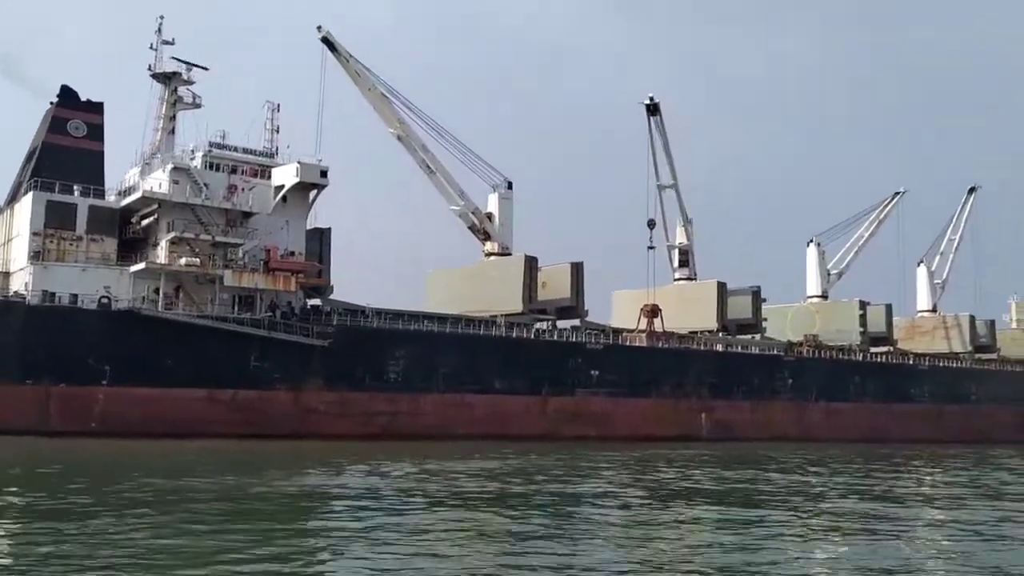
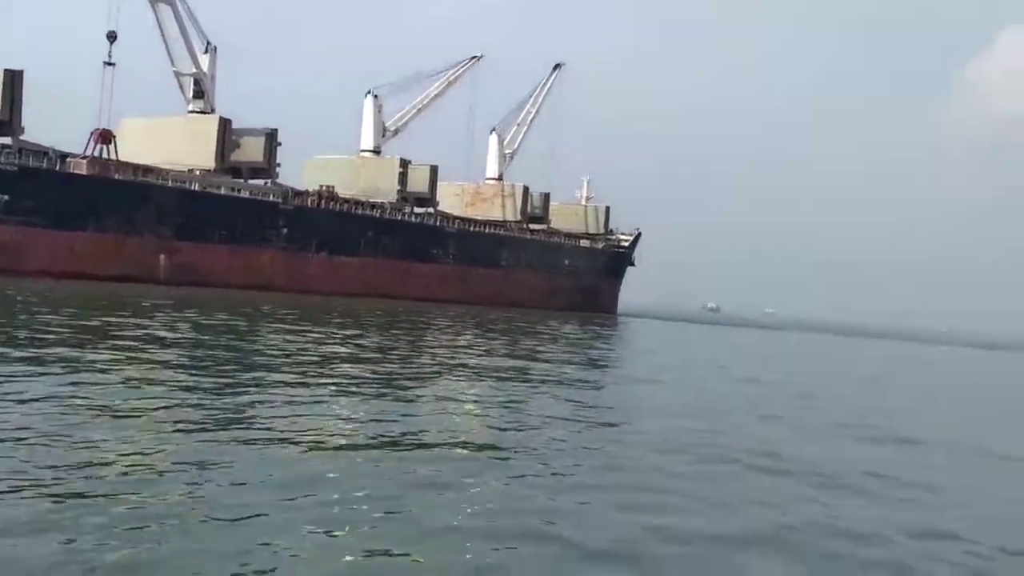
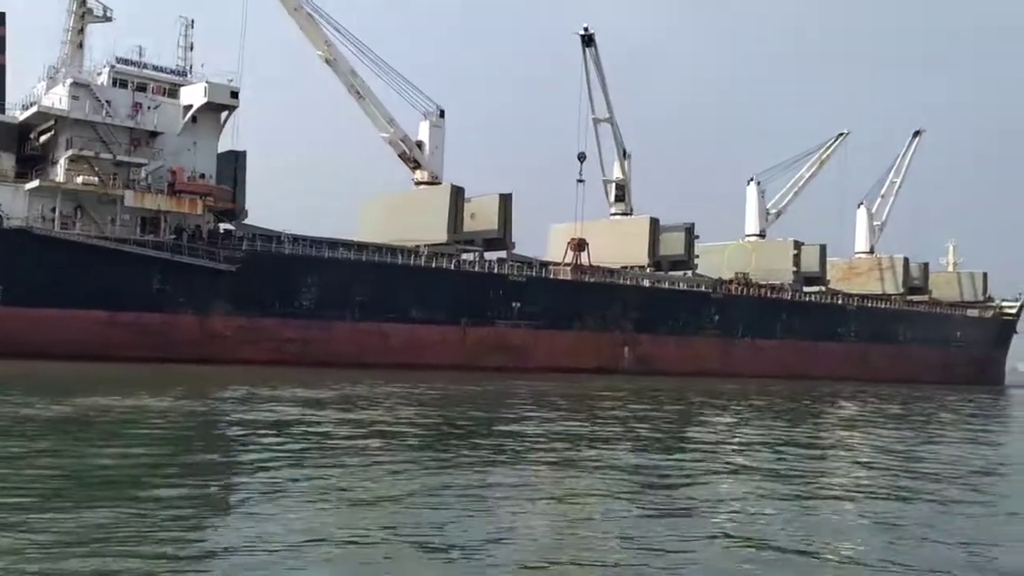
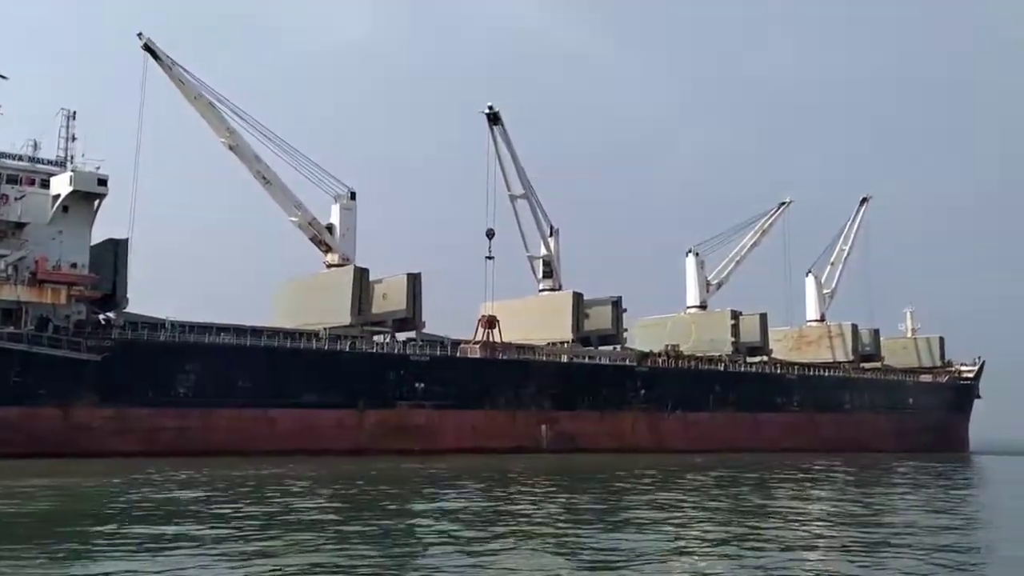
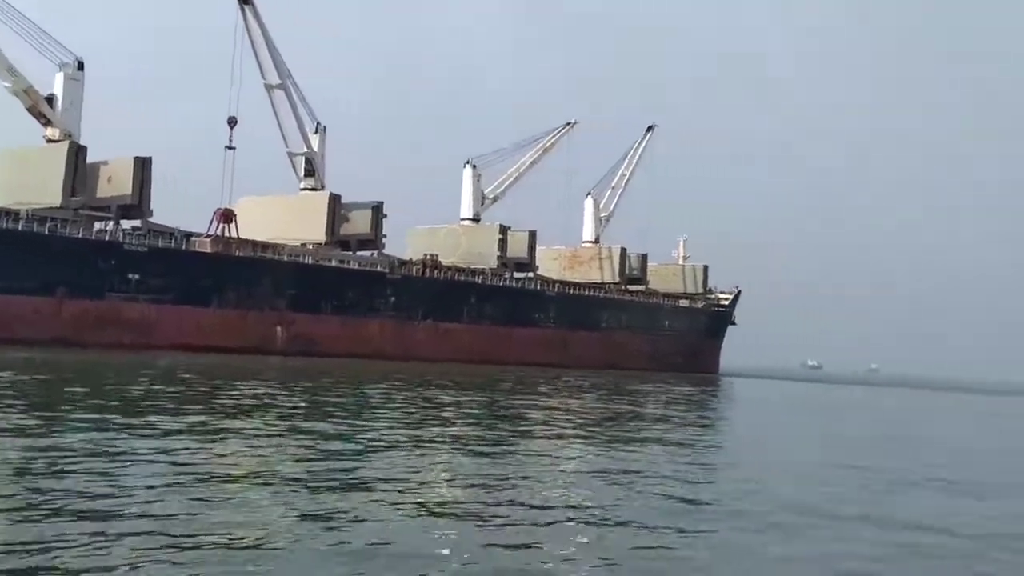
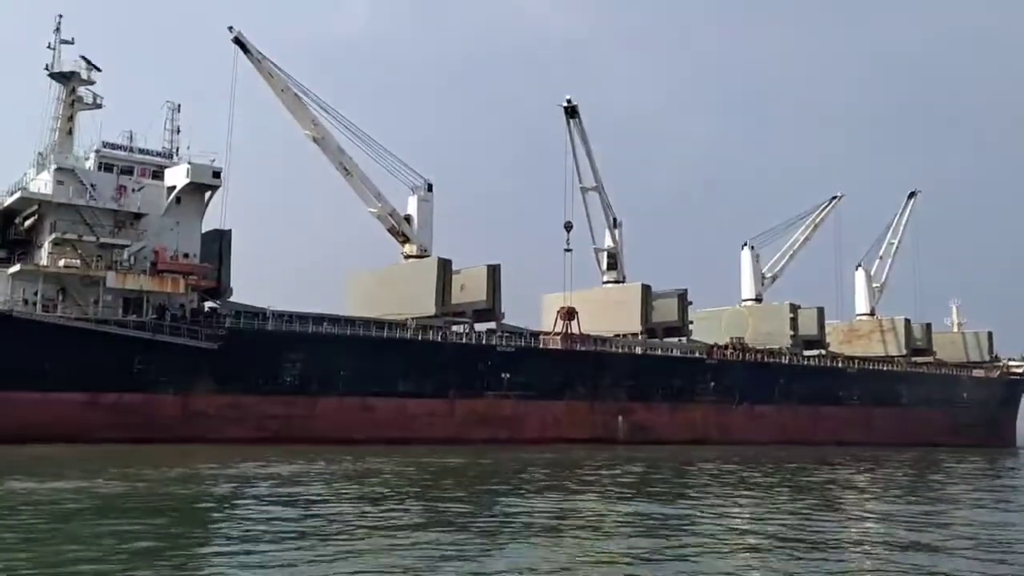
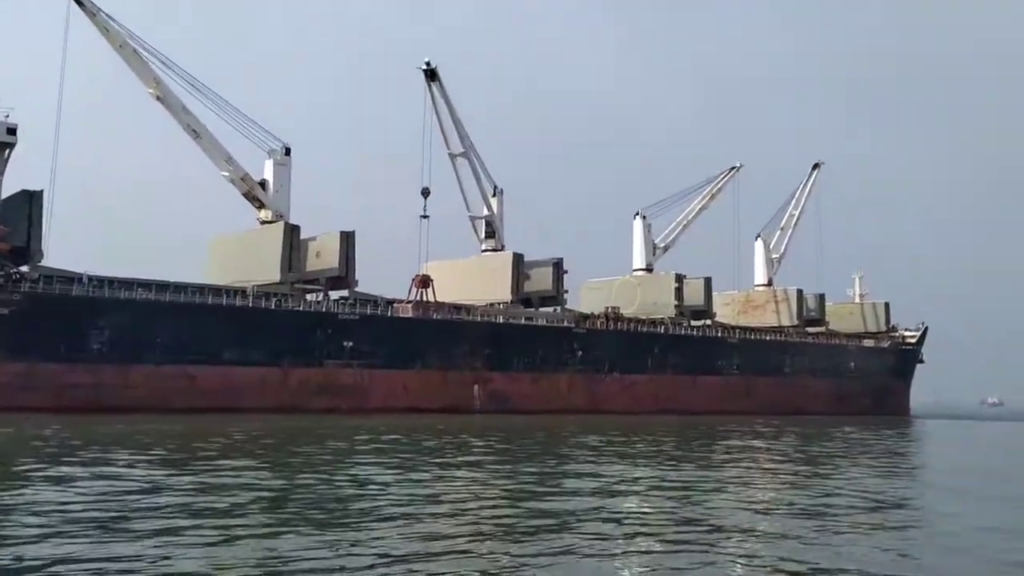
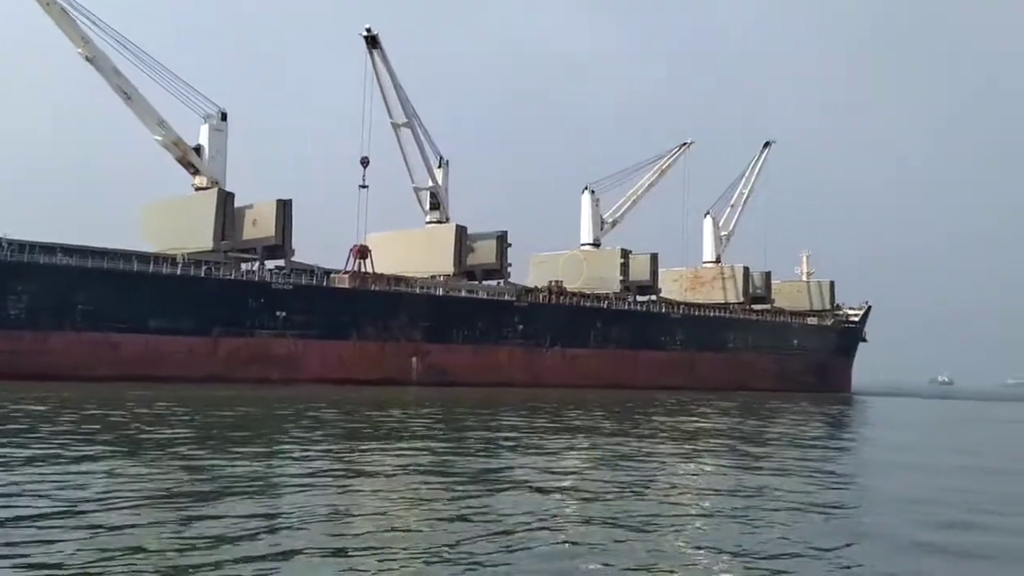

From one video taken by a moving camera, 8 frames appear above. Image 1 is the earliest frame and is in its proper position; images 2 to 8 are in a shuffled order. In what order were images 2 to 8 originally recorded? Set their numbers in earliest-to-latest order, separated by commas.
3, 6, 4, 7, 8, 5, 2
